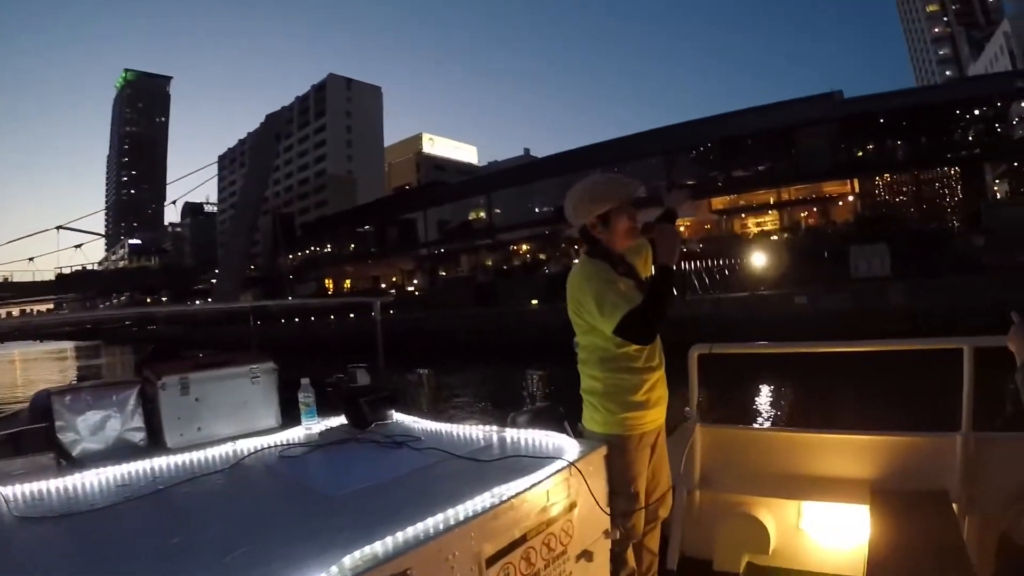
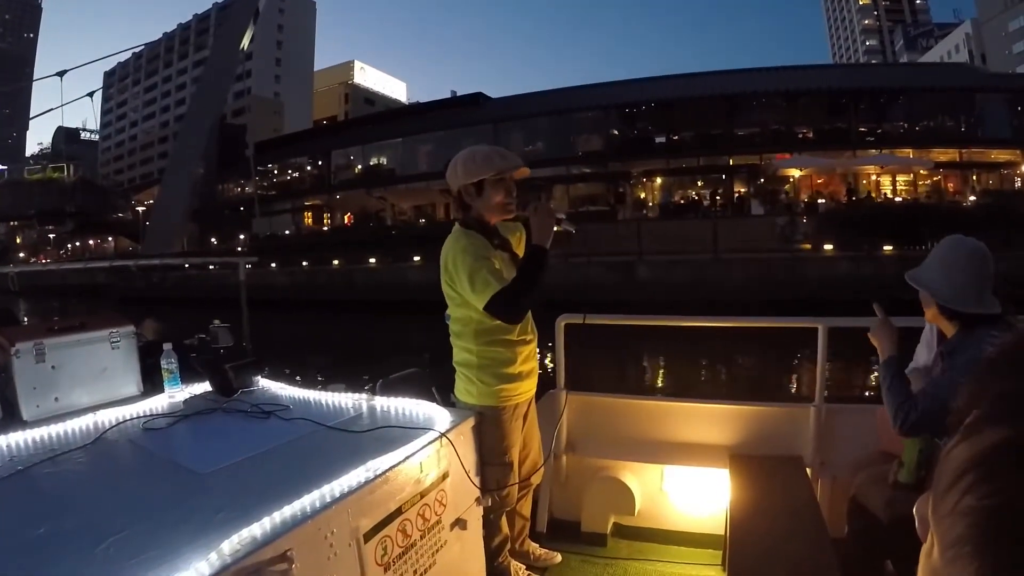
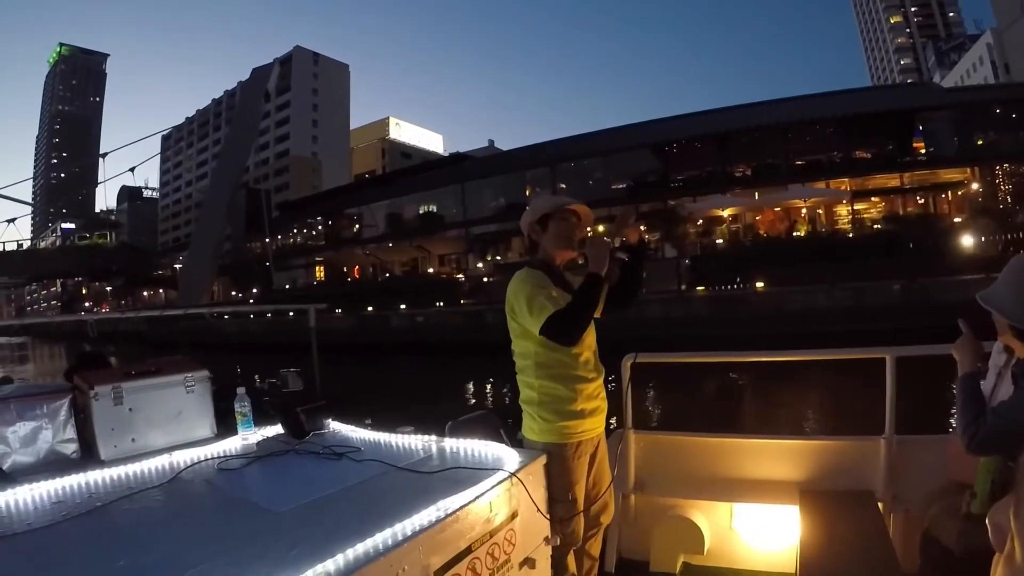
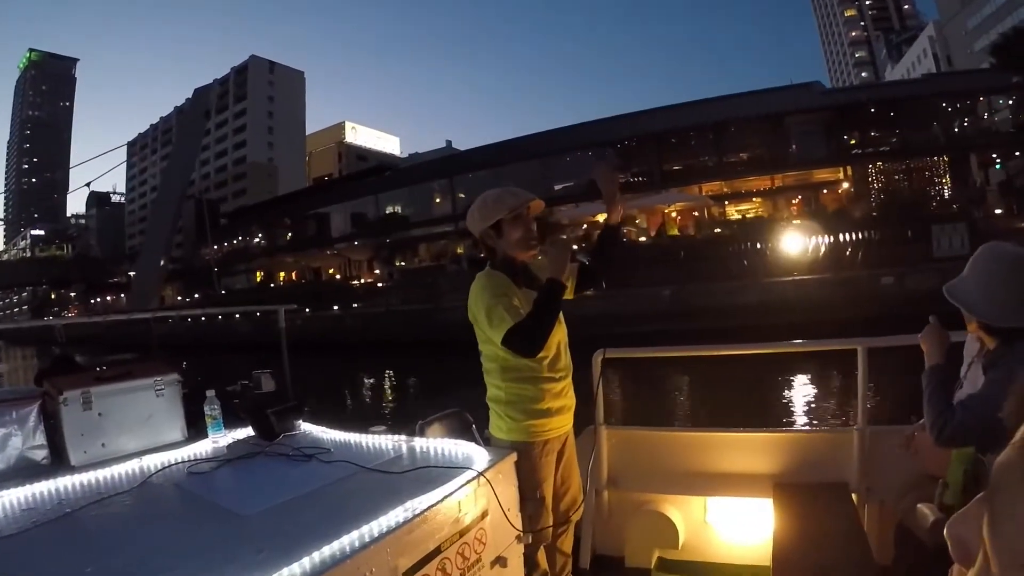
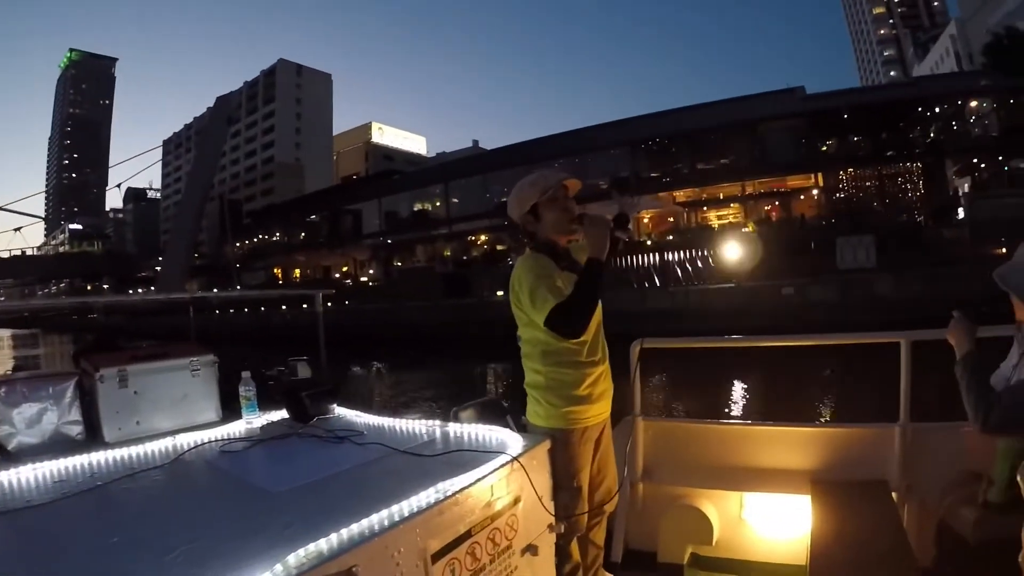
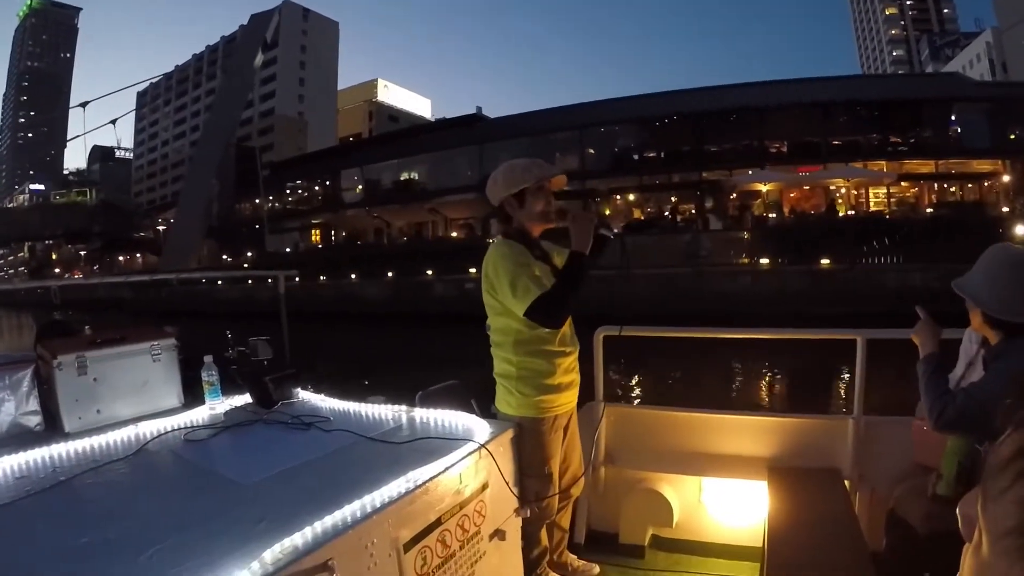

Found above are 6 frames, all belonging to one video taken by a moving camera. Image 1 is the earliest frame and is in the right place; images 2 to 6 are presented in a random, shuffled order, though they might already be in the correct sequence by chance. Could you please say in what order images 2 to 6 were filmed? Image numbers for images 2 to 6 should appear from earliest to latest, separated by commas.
5, 4, 3, 6, 2
